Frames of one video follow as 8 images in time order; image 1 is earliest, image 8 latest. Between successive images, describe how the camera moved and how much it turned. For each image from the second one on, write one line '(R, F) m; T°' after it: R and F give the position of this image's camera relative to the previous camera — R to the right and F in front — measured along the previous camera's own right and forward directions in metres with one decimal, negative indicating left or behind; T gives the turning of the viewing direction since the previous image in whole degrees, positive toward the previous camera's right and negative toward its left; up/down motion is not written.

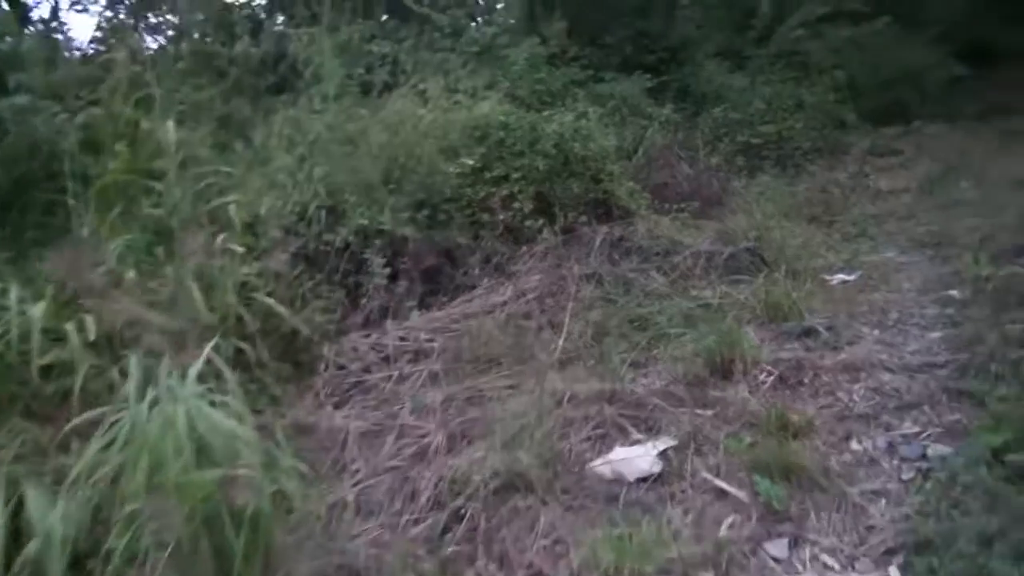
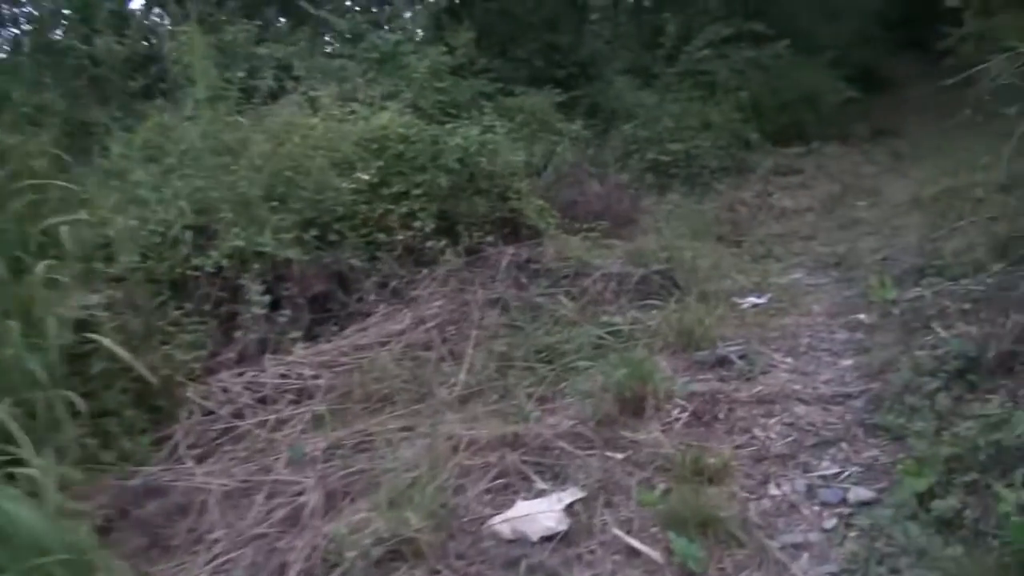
(+0.1, +0.4) m; +6°
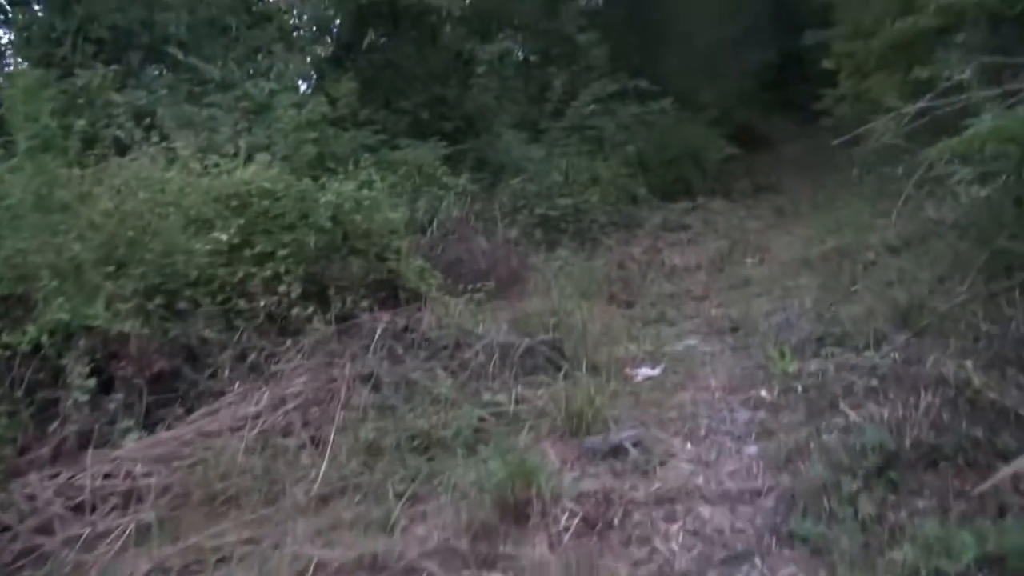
(+0.1, +0.5) m; +7°
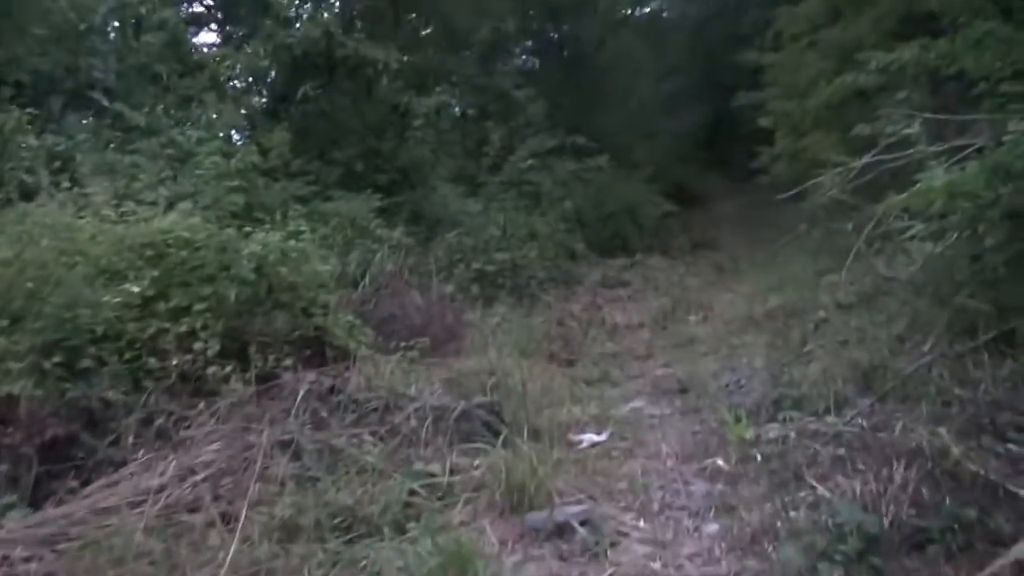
(0.0, +0.3) m; +4°
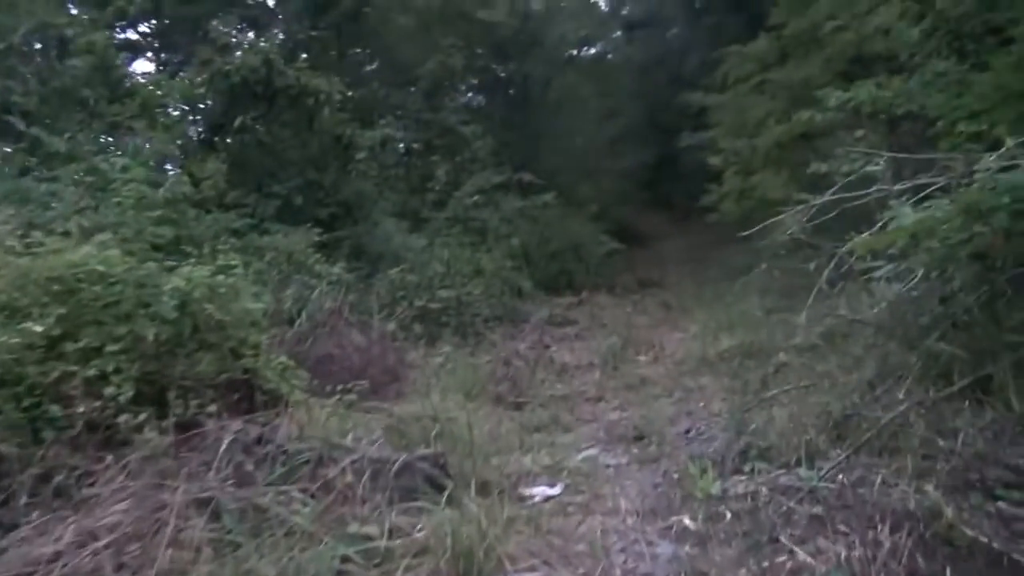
(0.0, +0.3) m; +4°
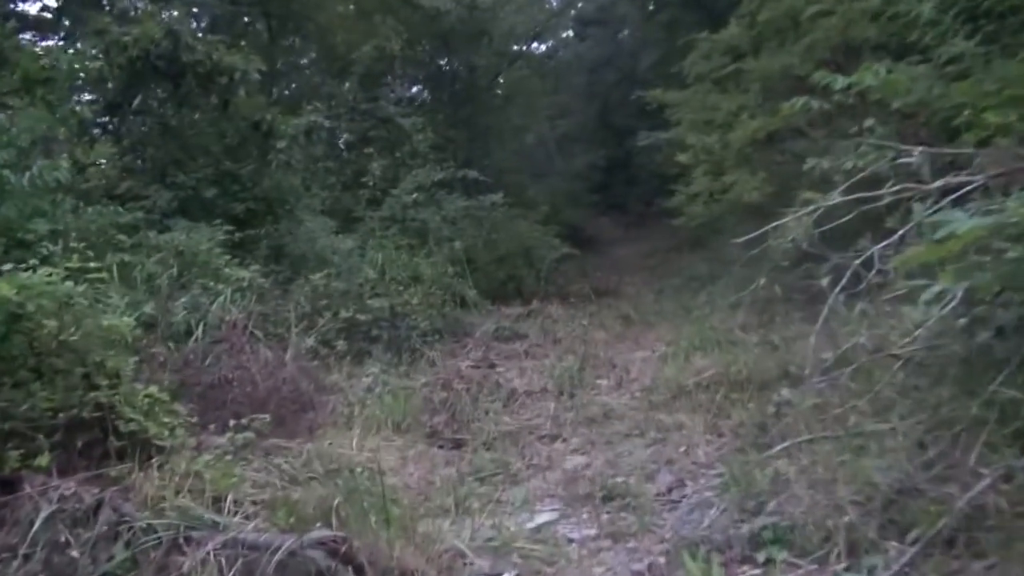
(0.0, +1.1) m; +4°
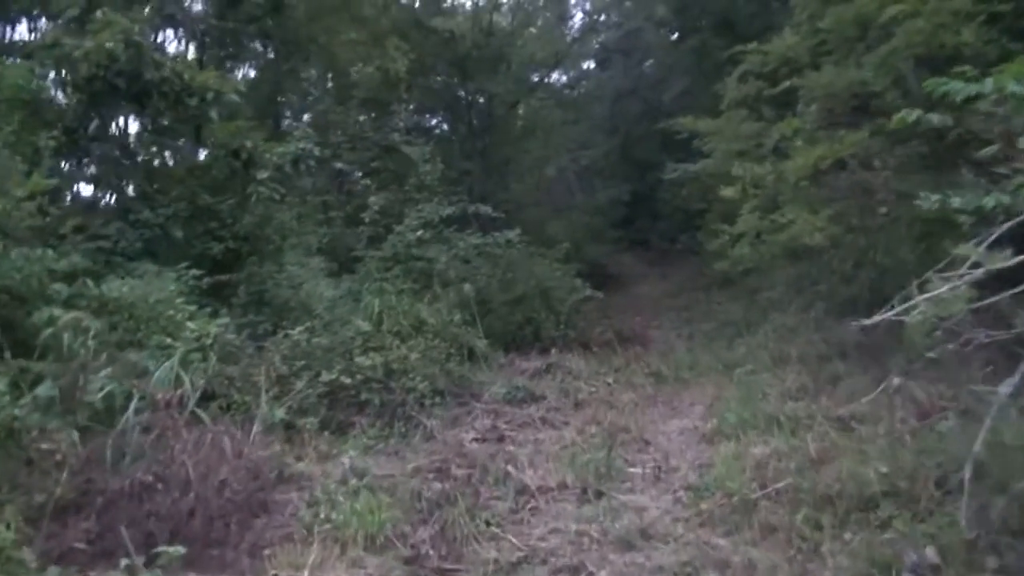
(+0.1, +1.4) m; -1°
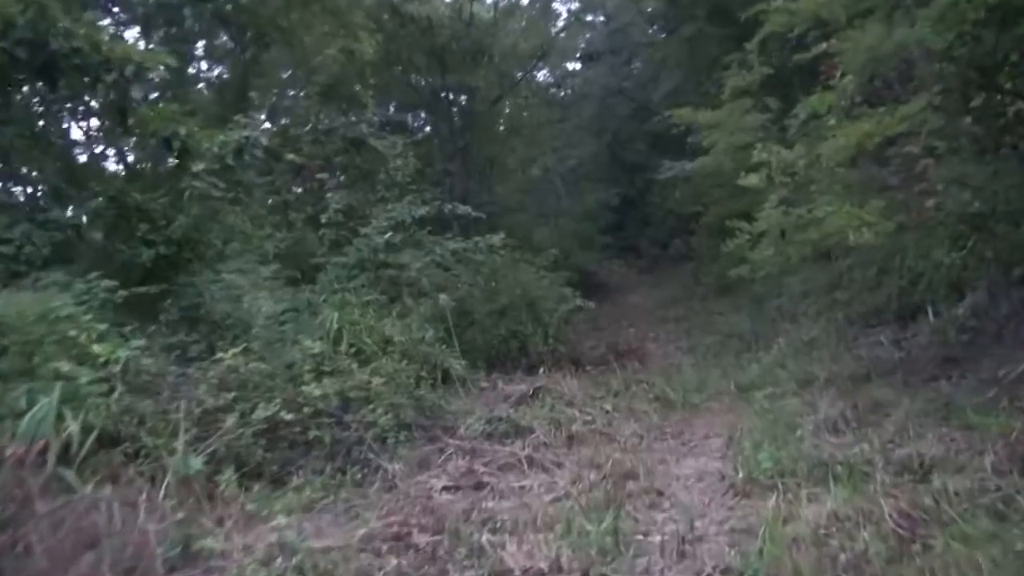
(+0.1, +1.3) m; +1°
